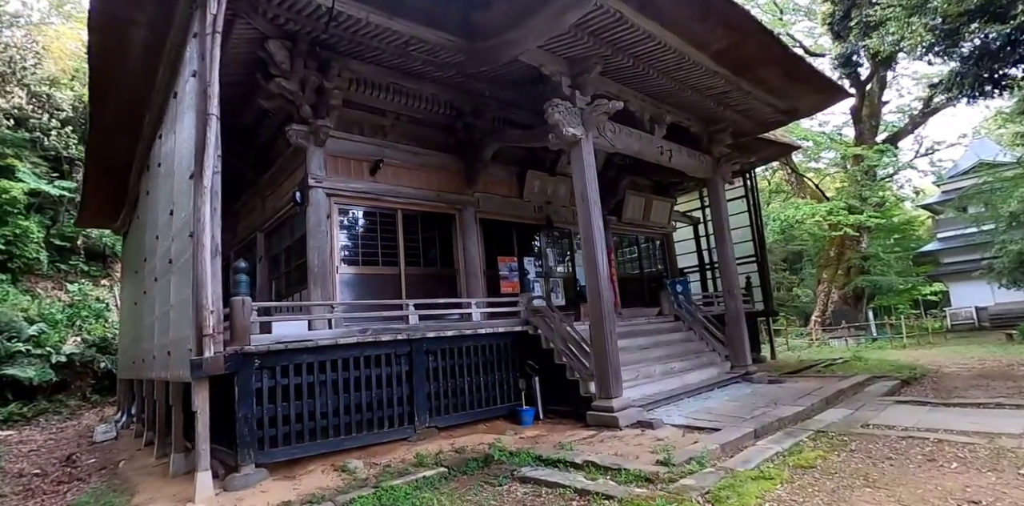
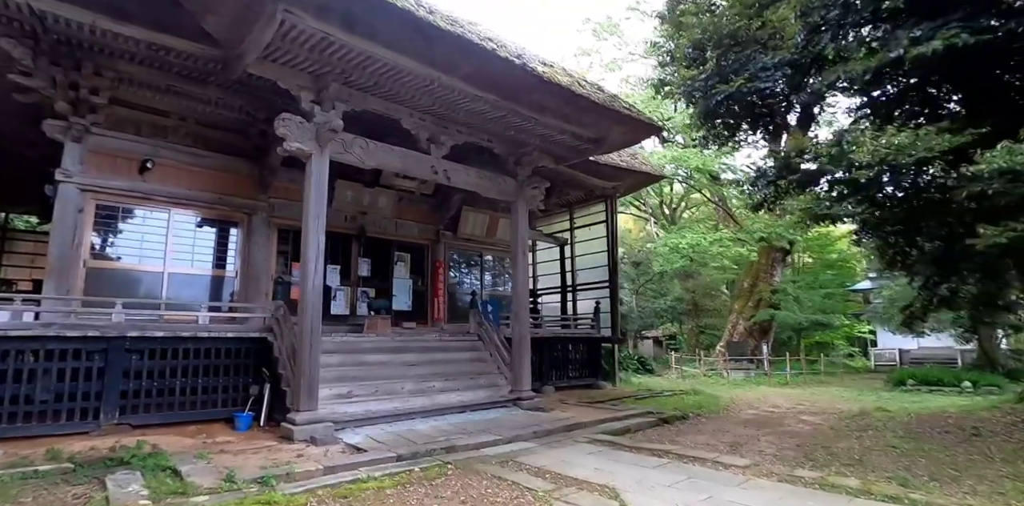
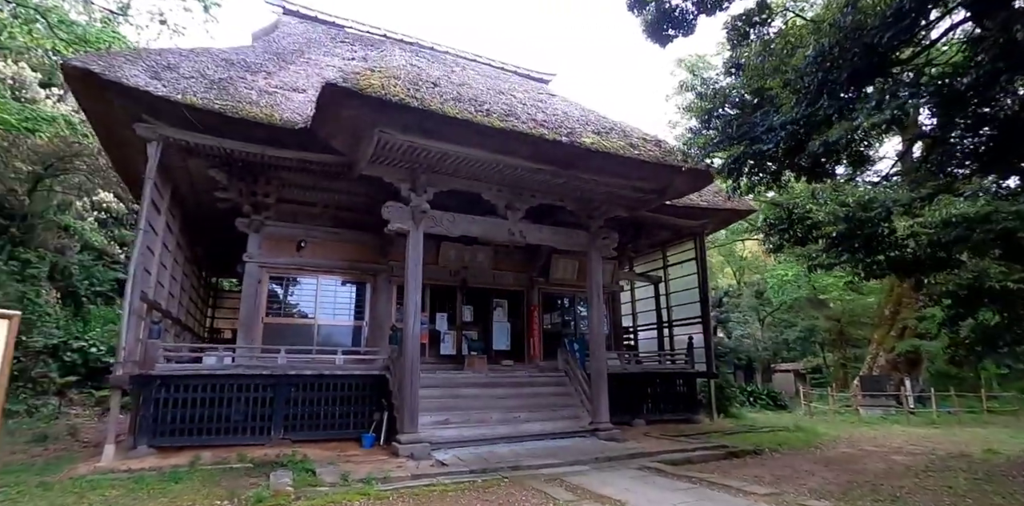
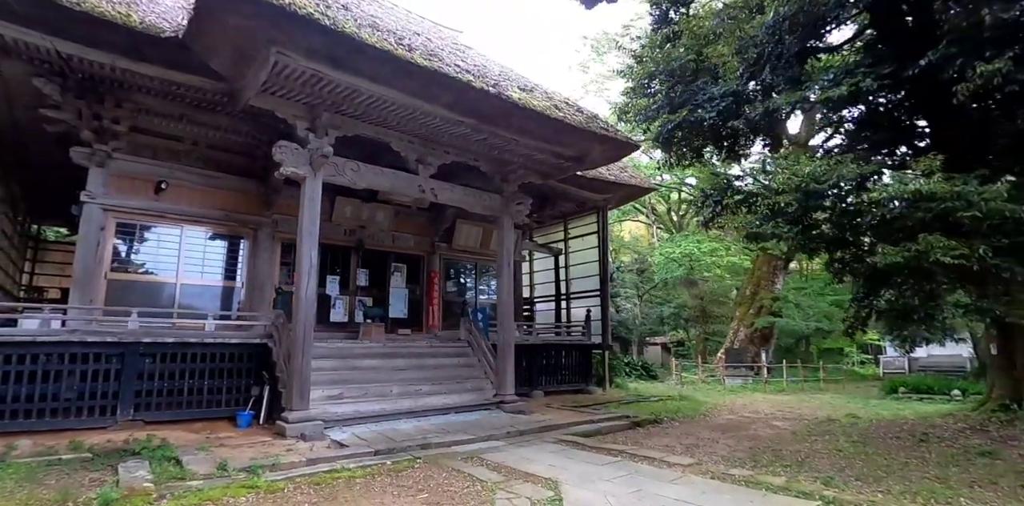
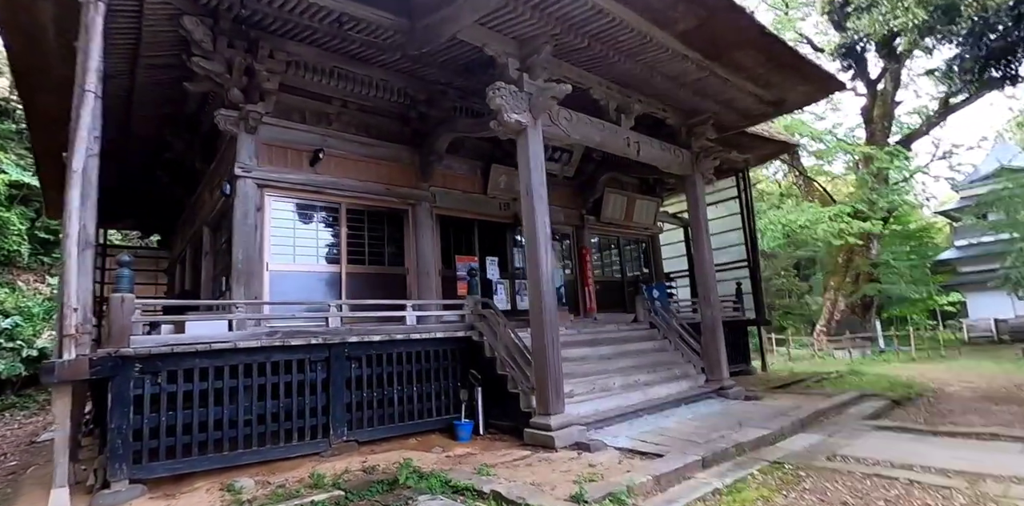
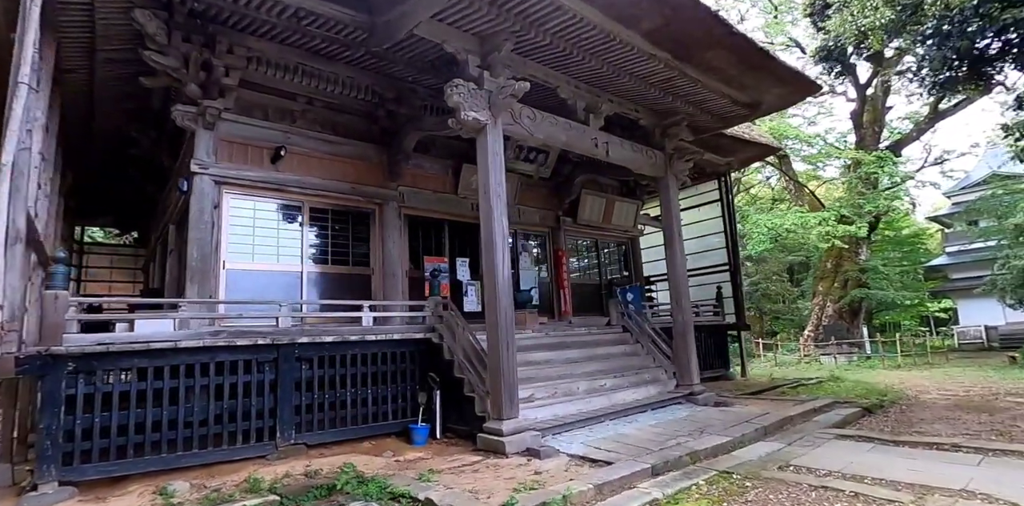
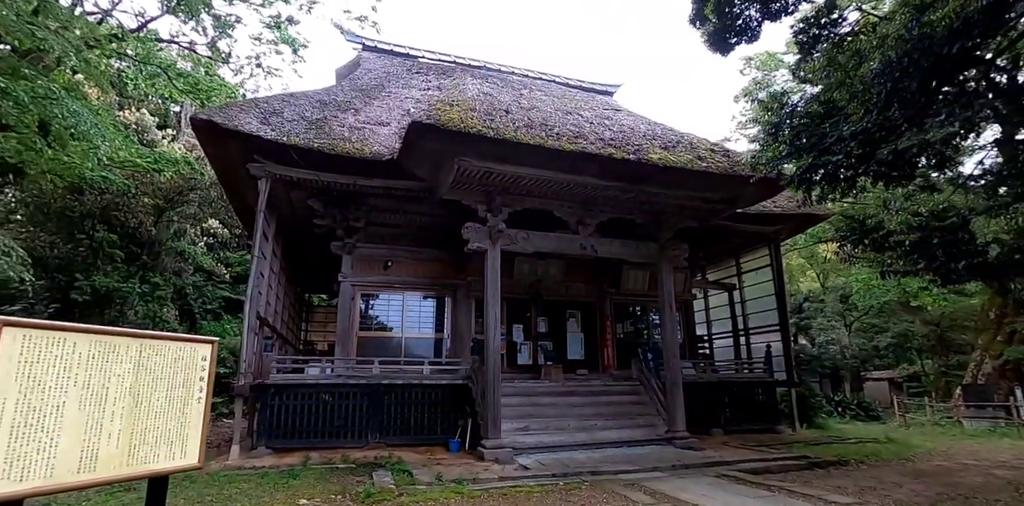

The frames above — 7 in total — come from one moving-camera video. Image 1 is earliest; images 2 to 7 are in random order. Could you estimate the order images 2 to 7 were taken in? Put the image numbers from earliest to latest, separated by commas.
5, 6, 2, 4, 3, 7
